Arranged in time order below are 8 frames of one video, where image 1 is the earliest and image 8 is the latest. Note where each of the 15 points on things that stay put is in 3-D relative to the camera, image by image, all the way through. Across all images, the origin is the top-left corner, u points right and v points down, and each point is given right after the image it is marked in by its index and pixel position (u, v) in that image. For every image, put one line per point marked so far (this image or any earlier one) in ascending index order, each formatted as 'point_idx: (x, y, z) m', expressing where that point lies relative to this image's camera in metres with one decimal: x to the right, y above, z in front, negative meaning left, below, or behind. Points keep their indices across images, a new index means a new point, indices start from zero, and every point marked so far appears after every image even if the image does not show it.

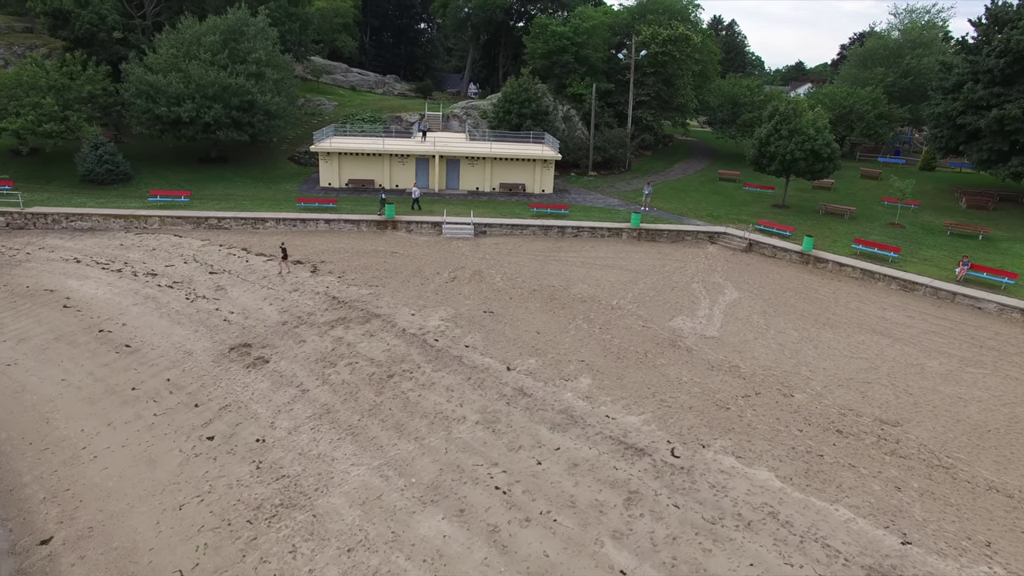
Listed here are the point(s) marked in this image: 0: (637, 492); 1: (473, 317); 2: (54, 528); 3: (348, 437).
0: (+2.1, -3.3, +11.9) m
1: (-0.9, -0.7, +18.5) m
2: (-7.2, -3.8, +11.6) m
3: (-3.0, -2.7, +13.4) m
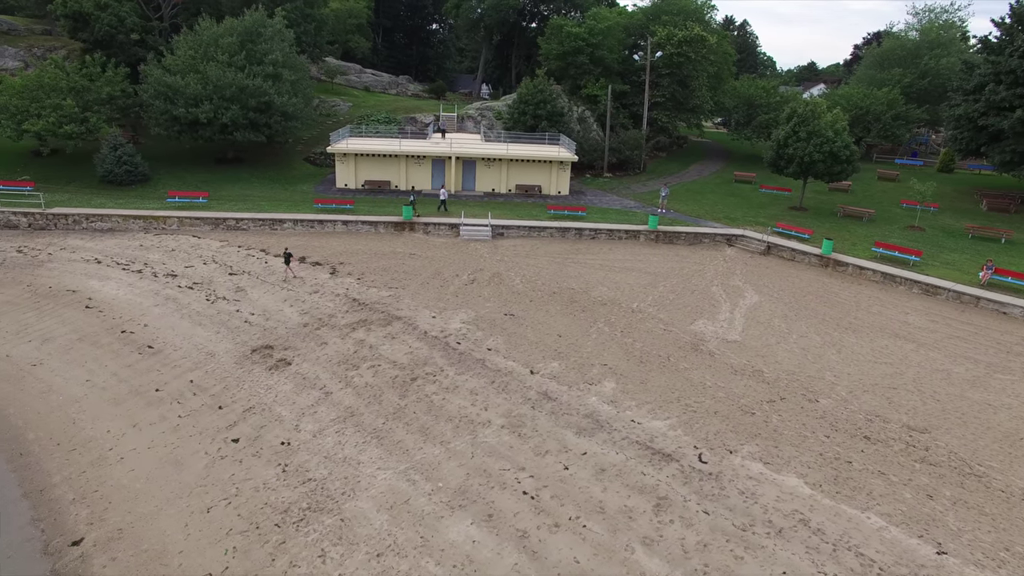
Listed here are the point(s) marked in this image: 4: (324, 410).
0: (+2.5, -3.4, +11.9) m
1: (-0.4, -0.8, +18.5) m
2: (-6.8, -3.8, +11.6) m
3: (-2.5, -2.8, +13.4) m
4: (-3.7, -2.4, +14.4) m
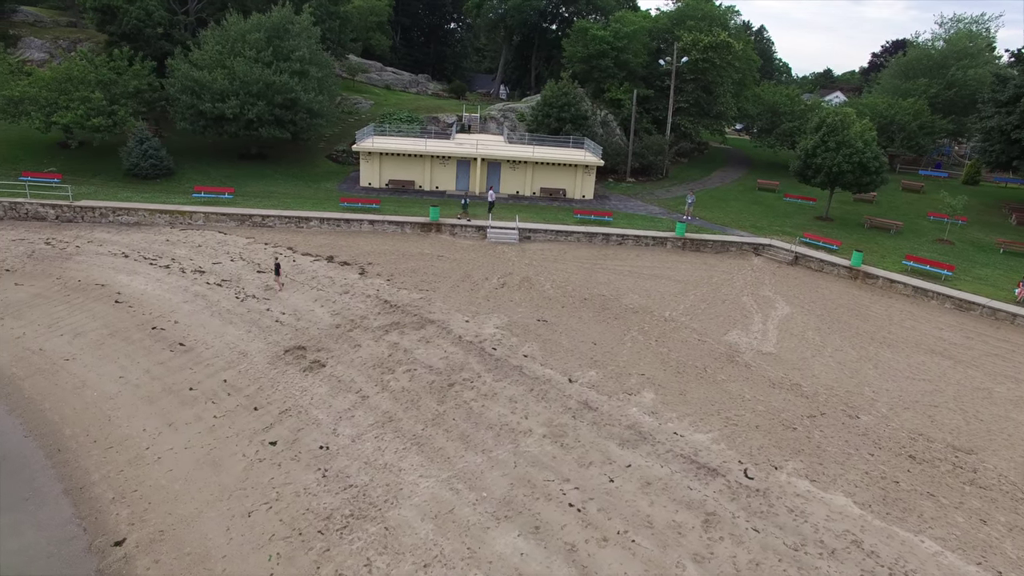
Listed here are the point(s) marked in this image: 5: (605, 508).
0: (+3.3, -3.6, +11.7) m
1: (+0.4, -0.9, +18.4) m
2: (-6.1, -3.8, +11.5) m
3: (-1.8, -2.9, +13.3) m
4: (-2.9, -2.5, +14.3) m
5: (+1.5, -3.5, +11.9) m
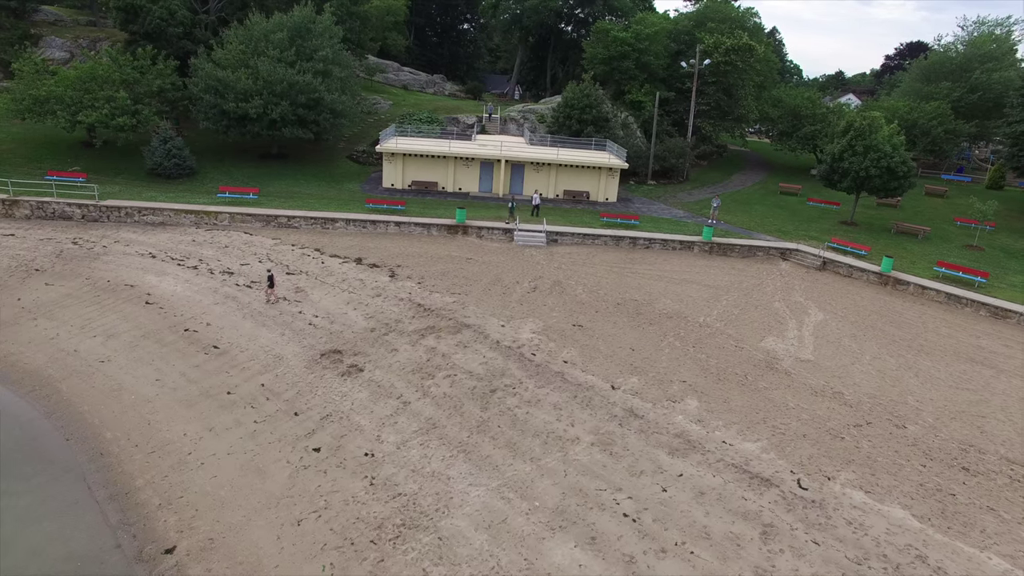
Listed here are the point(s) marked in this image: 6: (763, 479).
0: (+4.1, -3.7, +11.5) m
1: (+1.3, -1.1, +18.2) m
2: (-5.2, -3.9, +11.3) m
3: (-0.9, -3.0, +13.1) m
4: (-2.1, -2.6, +14.1) m
5: (+2.4, -3.7, +11.7) m
6: (+4.4, -3.3, +12.7) m
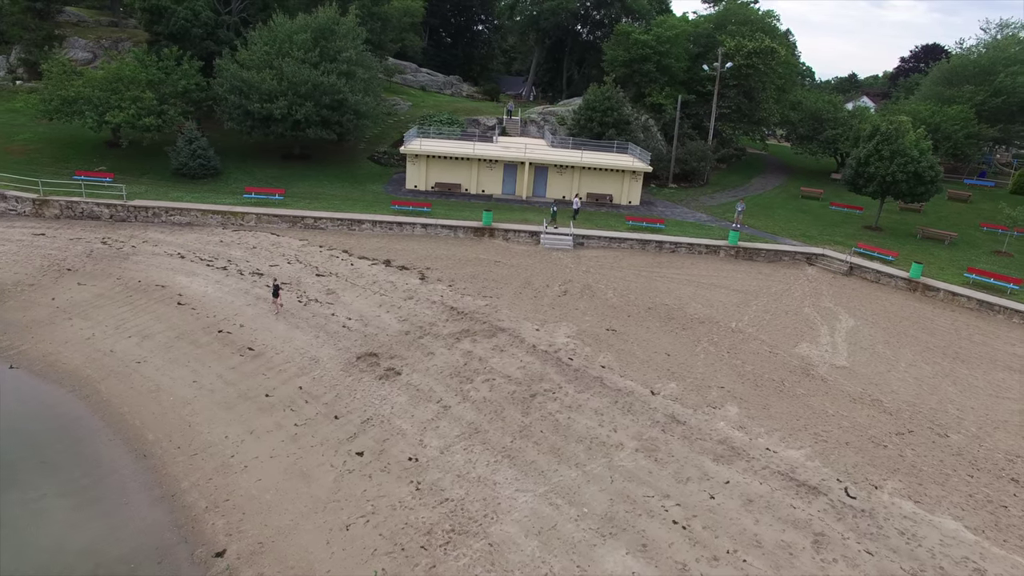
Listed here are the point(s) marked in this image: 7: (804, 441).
0: (+4.9, -3.9, +11.4) m
1: (+2.1, -1.2, +18.1) m
2: (-4.4, -3.9, +11.3) m
3: (-0.1, -3.1, +13.1) m
4: (-1.3, -2.6, +14.1) m
5: (+3.2, -3.8, +11.6) m
6: (+5.2, -3.4, +12.6) m
7: (+5.7, -3.0, +14.2) m
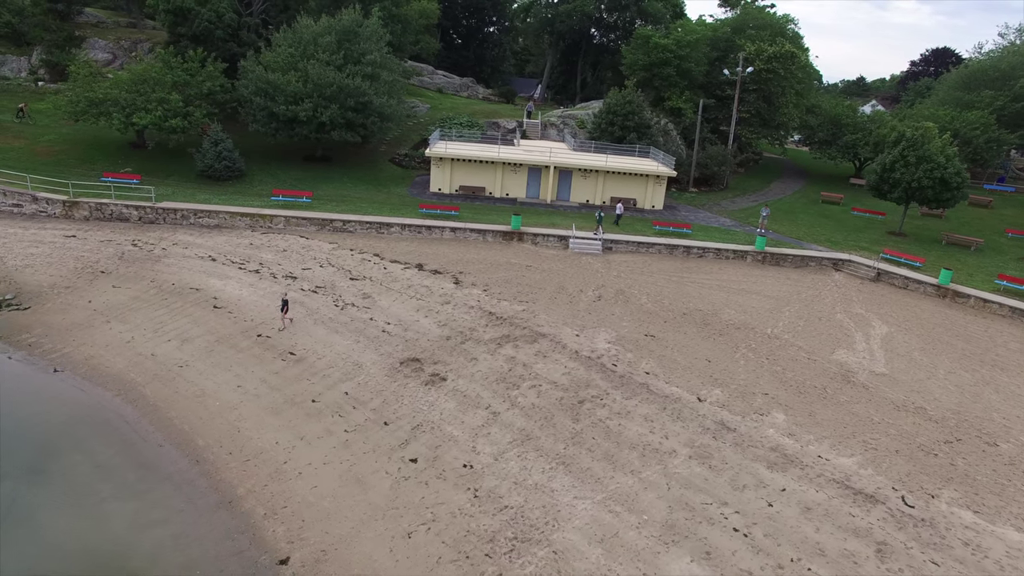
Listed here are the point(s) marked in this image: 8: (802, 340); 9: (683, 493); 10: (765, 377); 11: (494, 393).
0: (+5.9, -4.0, +11.4) m
1: (+3.1, -1.3, +18.1) m
2: (-3.5, -4.0, +11.3) m
3: (+0.9, -3.2, +13.1) m
4: (-0.3, -2.8, +14.1) m
5: (+4.1, -3.9, +11.6) m
6: (+6.1, -3.6, +12.6) m
7: (+6.7, -3.1, +14.2) m
8: (+7.8, -1.4, +19.7) m
9: (+2.9, -3.5, +12.5) m
10: (+5.9, -2.1, +17.1) m
11: (-0.4, -2.2, +15.4) m
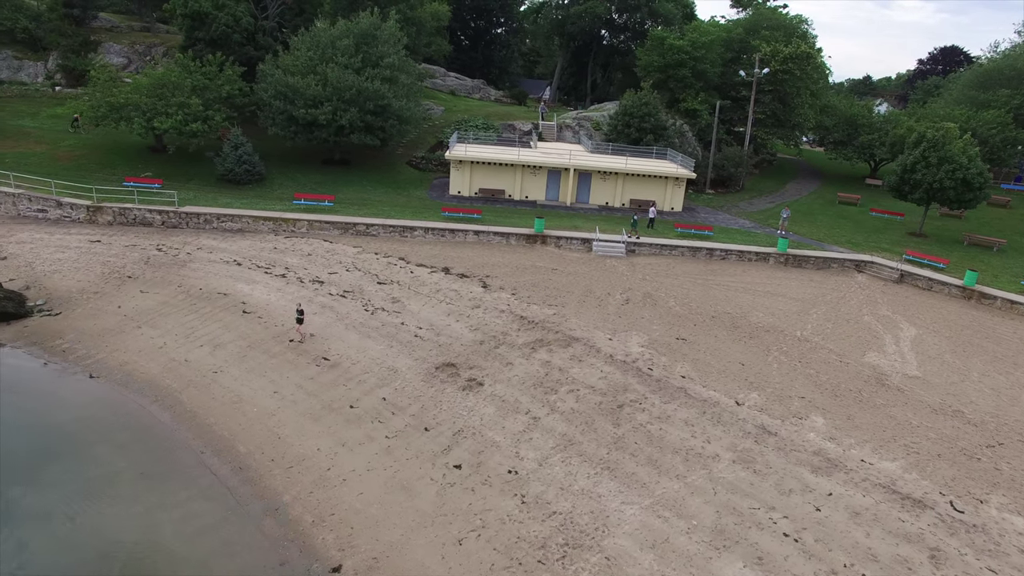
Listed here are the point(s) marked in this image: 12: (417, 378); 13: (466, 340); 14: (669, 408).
0: (+6.7, -4.1, +11.4) m
1: (+3.9, -1.4, +18.1) m
2: (-2.7, -4.1, +11.3) m
3: (+1.7, -3.3, +13.0) m
4: (+0.5, -2.9, +14.1) m
5: (+4.9, -4.0, +11.6) m
6: (+6.9, -3.7, +12.6) m
7: (+7.5, -3.2, +14.2) m
8: (+8.6, -1.5, +19.7) m
9: (+3.7, -3.6, +12.4) m
10: (+6.7, -2.2, +17.0) m
11: (+0.4, -2.3, +15.4) m
12: (-2.1, -2.0, +16.2) m
13: (-1.1, -1.3, +17.9) m
14: (+3.2, -2.5, +15.0) m
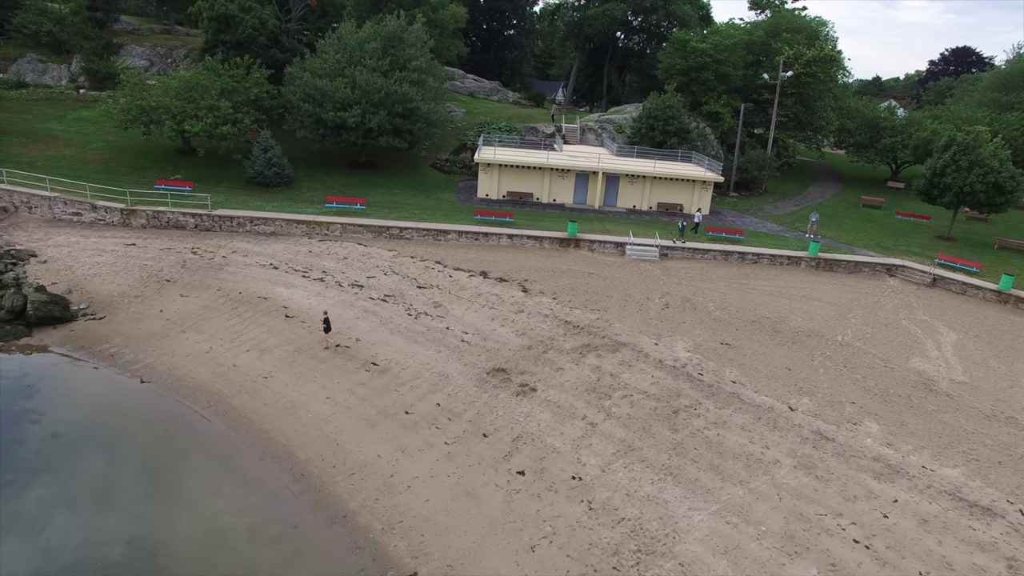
0: (+7.8, -4.2, +11.4) m
1: (+5.1, -1.5, +18.1) m
2: (-1.5, -4.2, +11.2) m
3: (+2.8, -3.4, +13.0) m
4: (+1.7, -3.0, +14.1) m
5: (+6.1, -4.1, +11.6) m
6: (+8.1, -3.8, +12.6) m
7: (+8.6, -3.3, +14.2) m
8: (+9.8, -1.6, +19.6) m
9: (+4.9, -3.7, +12.4) m
10: (+7.9, -2.3, +17.0) m
11: (+1.6, -2.4, +15.3) m
12: (-1.0, -2.1, +16.2) m
13: (0.0, -1.4, +17.8) m
14: (+4.4, -2.6, +15.0) m
